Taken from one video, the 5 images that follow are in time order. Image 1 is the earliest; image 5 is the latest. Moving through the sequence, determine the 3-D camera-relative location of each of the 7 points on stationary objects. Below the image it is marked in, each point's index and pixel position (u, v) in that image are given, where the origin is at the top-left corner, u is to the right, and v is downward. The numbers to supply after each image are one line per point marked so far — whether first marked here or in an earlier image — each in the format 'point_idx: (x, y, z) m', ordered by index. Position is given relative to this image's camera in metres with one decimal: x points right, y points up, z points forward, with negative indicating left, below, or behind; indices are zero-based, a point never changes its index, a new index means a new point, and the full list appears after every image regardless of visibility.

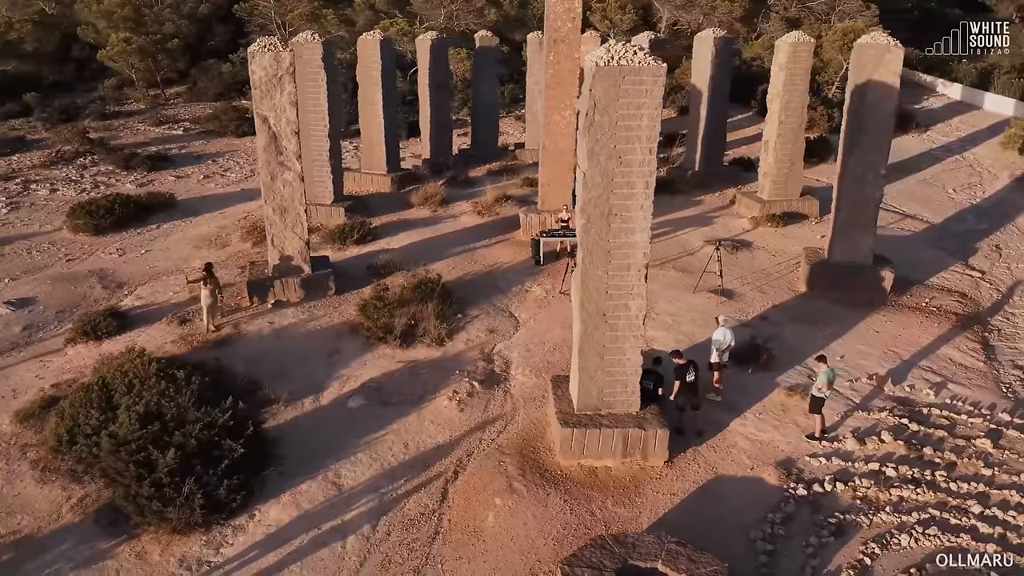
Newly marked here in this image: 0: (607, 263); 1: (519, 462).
0: (+0.8, +0.2, +6.4) m
1: (+0.1, -1.6, +6.7) m
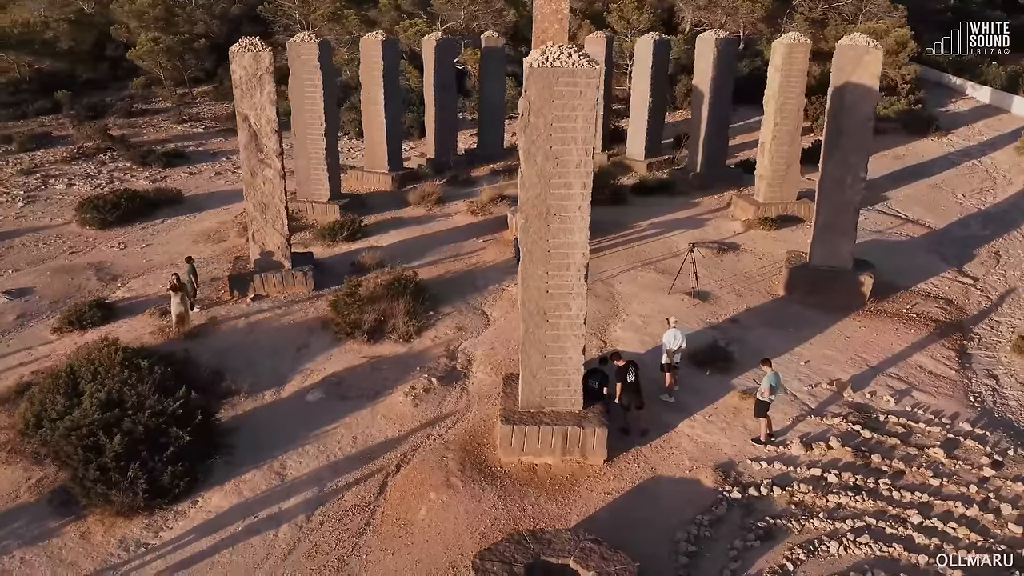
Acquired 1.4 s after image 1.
0: (+0.3, +0.2, +6.5) m
1: (-0.5, -1.6, +6.8) m
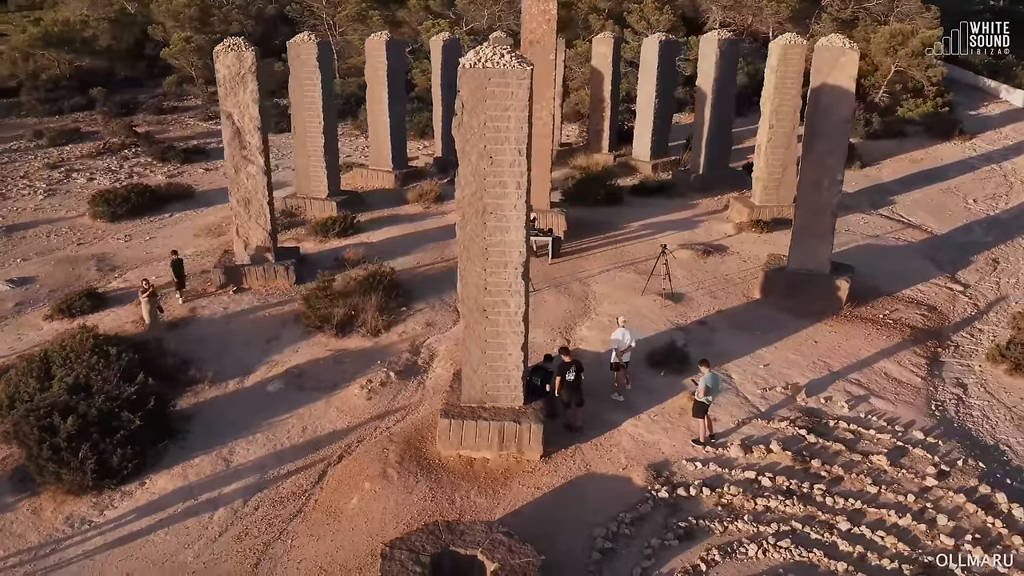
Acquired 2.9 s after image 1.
0: (-0.2, +0.3, +6.6) m
1: (-1.1, -1.5, +7.0) m
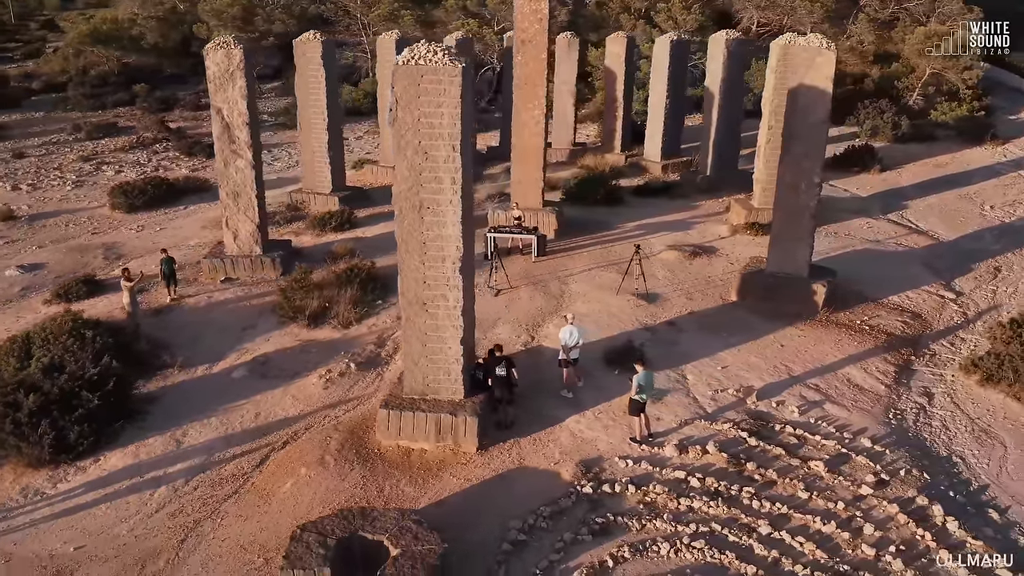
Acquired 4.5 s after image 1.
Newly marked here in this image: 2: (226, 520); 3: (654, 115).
0: (-0.8, +0.3, +6.7) m
1: (-1.6, -1.5, +7.1) m
2: (-2.4, -2.0, +6.2) m
3: (+3.5, +4.3, +18.0) m
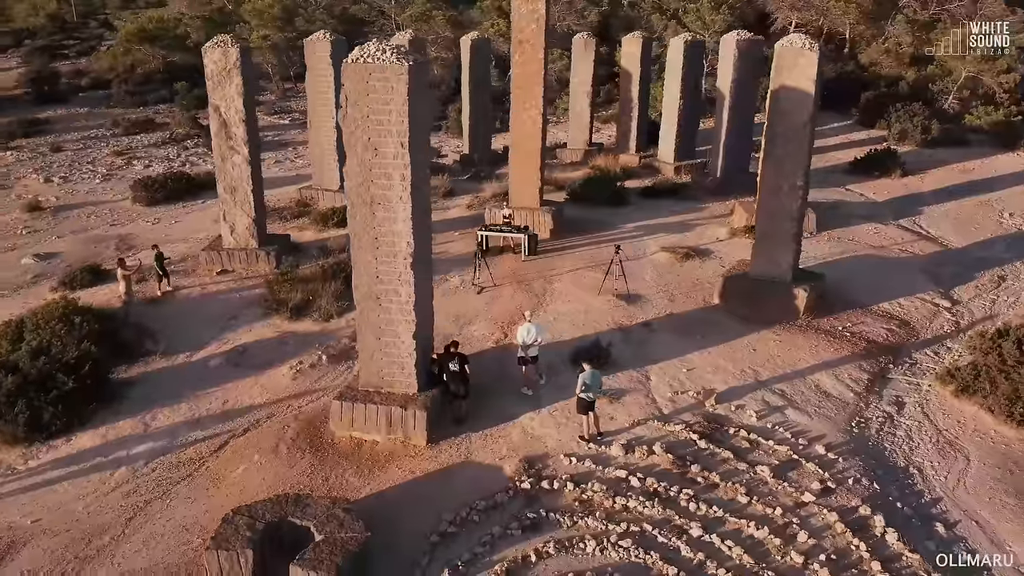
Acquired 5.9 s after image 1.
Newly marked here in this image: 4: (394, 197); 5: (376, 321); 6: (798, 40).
0: (-1.3, +0.4, +6.8) m
1: (-2.1, -1.4, +7.3) m
2: (-3.0, -1.9, +6.4) m
3: (+3.8, +4.2, +17.8) m
4: (-1.1, +0.8, +6.6) m
5: (-1.3, -0.3, +7.1) m
6: (+3.5, +3.1, +9.0) m
